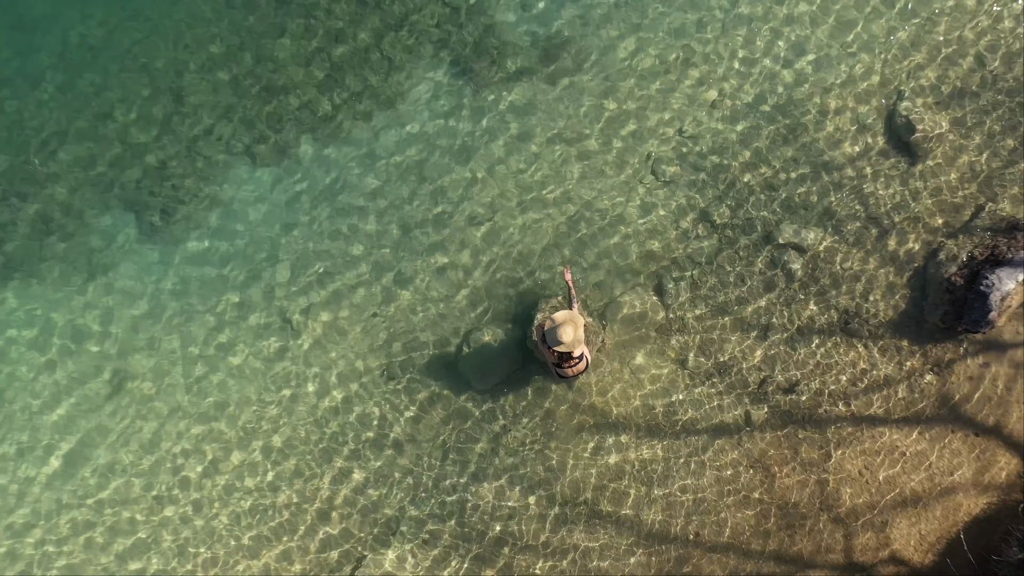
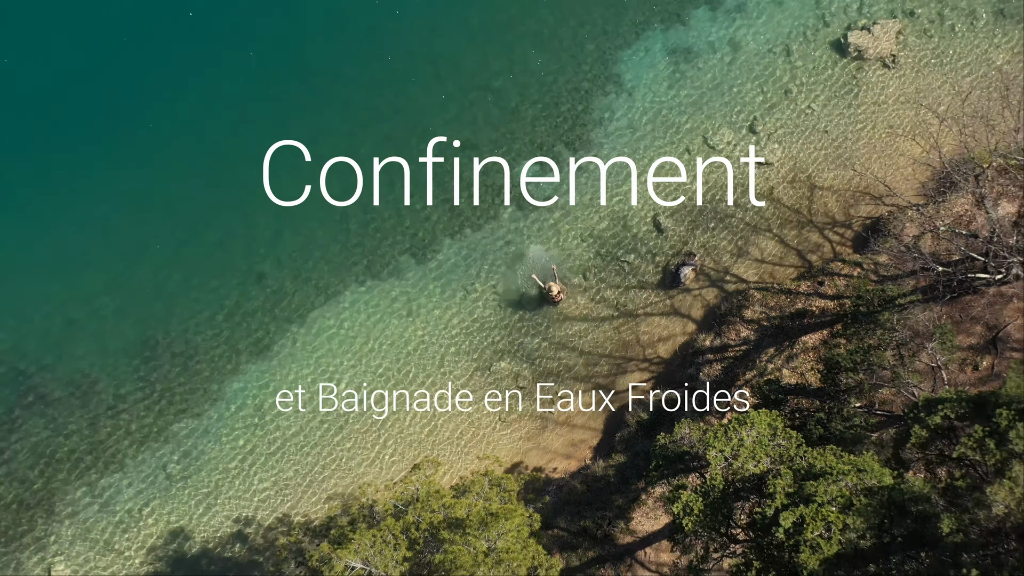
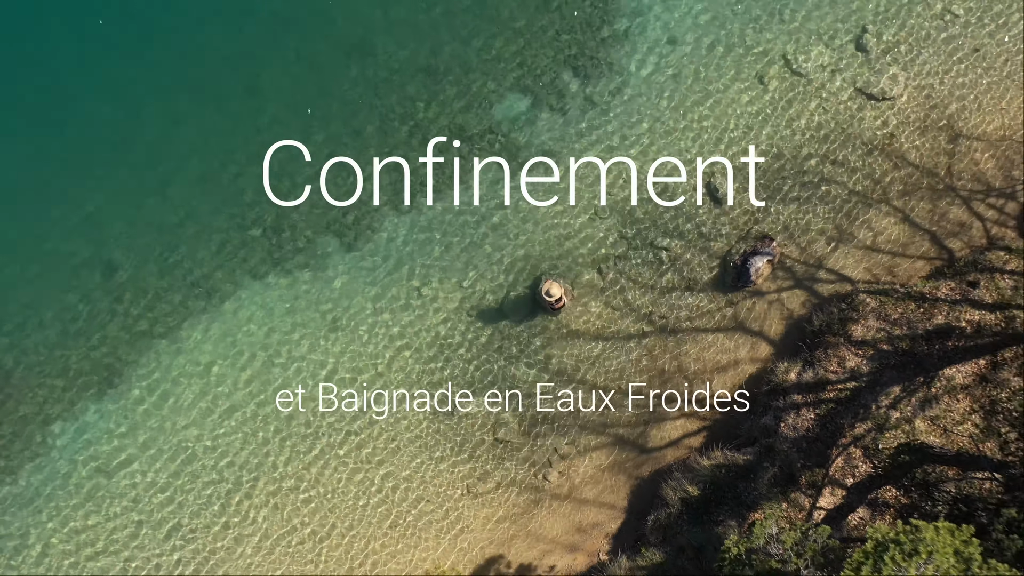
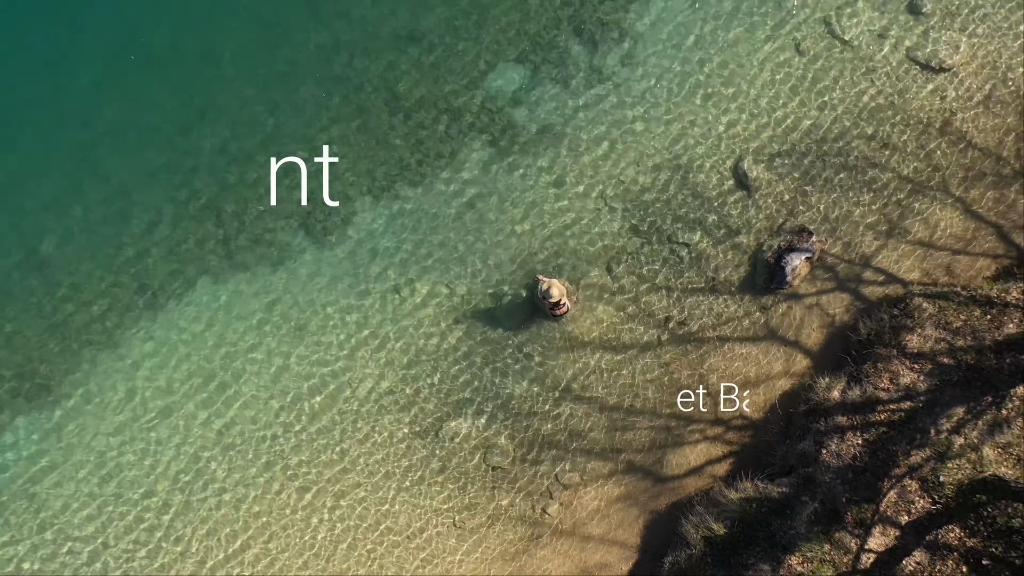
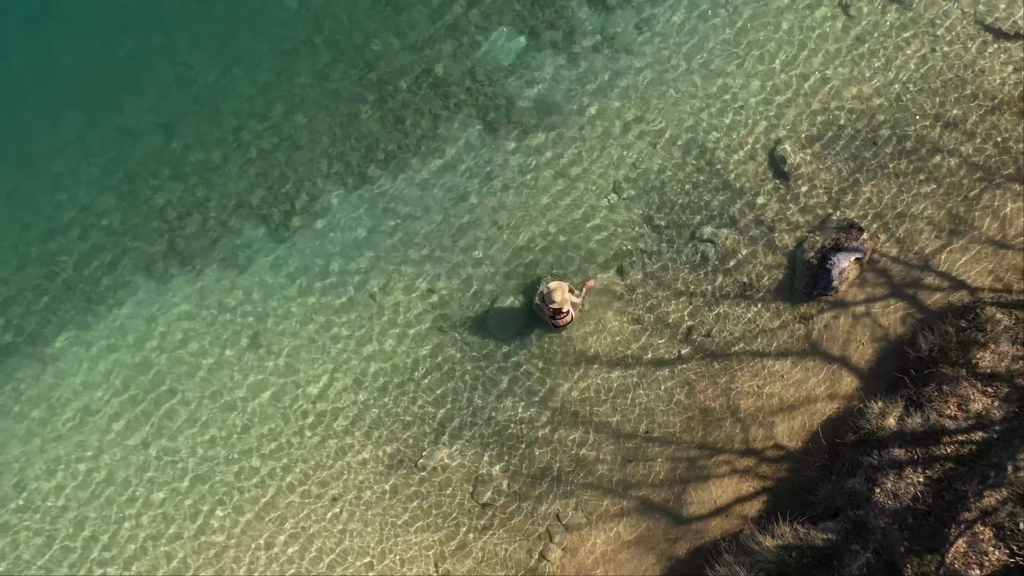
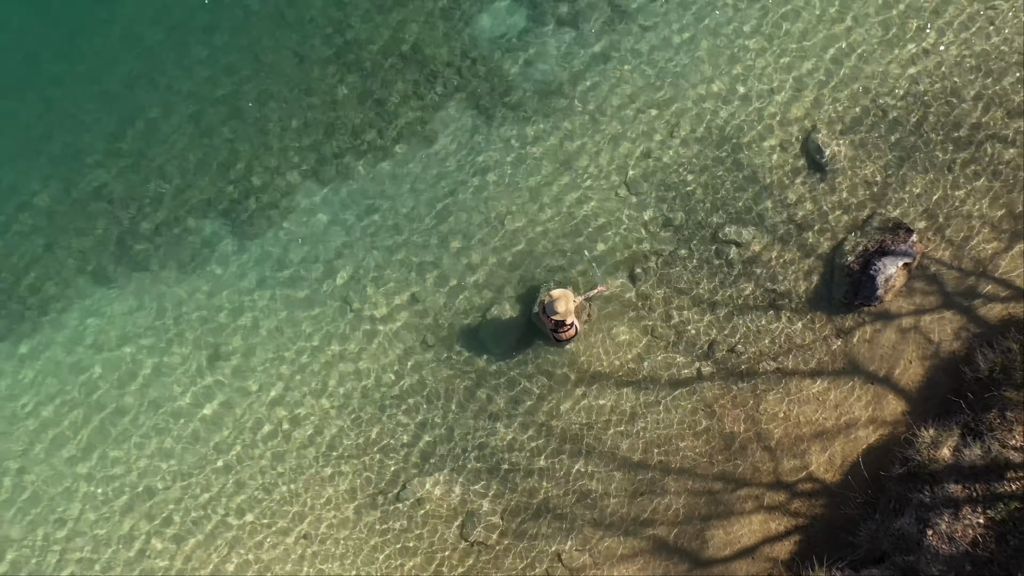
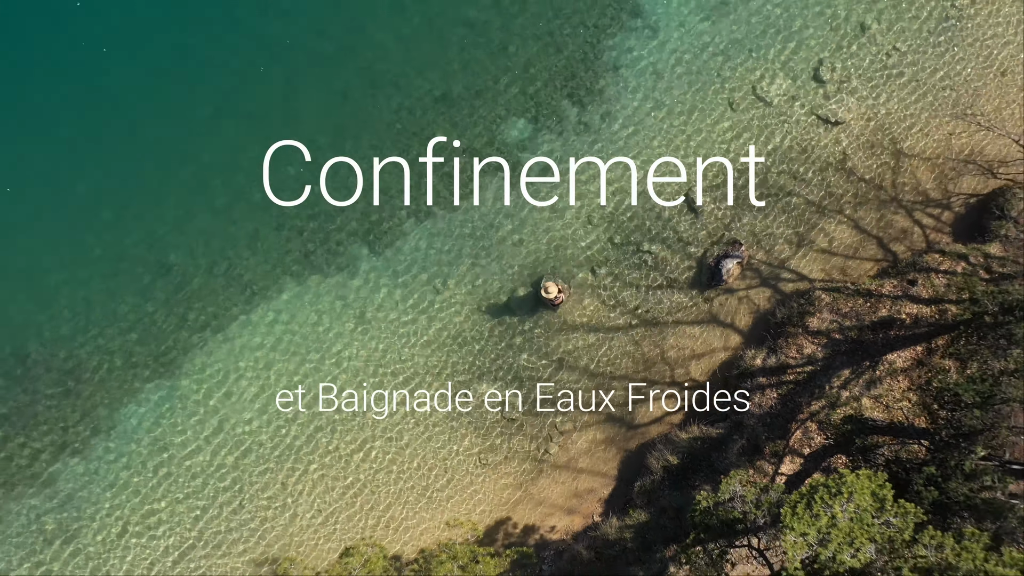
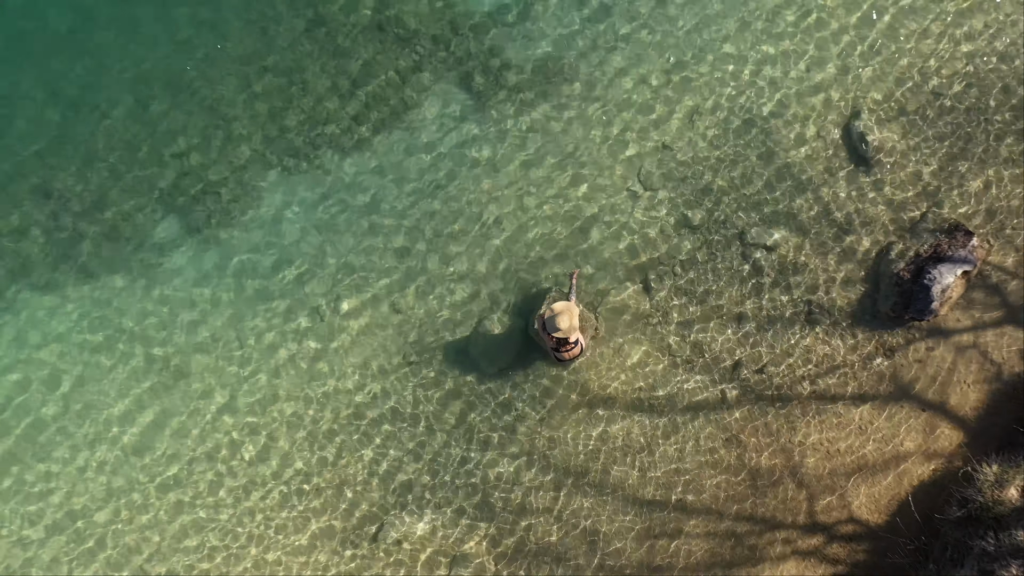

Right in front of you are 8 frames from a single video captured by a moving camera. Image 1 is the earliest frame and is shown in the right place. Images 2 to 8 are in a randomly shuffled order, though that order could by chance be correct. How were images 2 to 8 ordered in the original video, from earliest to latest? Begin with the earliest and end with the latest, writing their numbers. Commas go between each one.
8, 6, 5, 4, 3, 7, 2
